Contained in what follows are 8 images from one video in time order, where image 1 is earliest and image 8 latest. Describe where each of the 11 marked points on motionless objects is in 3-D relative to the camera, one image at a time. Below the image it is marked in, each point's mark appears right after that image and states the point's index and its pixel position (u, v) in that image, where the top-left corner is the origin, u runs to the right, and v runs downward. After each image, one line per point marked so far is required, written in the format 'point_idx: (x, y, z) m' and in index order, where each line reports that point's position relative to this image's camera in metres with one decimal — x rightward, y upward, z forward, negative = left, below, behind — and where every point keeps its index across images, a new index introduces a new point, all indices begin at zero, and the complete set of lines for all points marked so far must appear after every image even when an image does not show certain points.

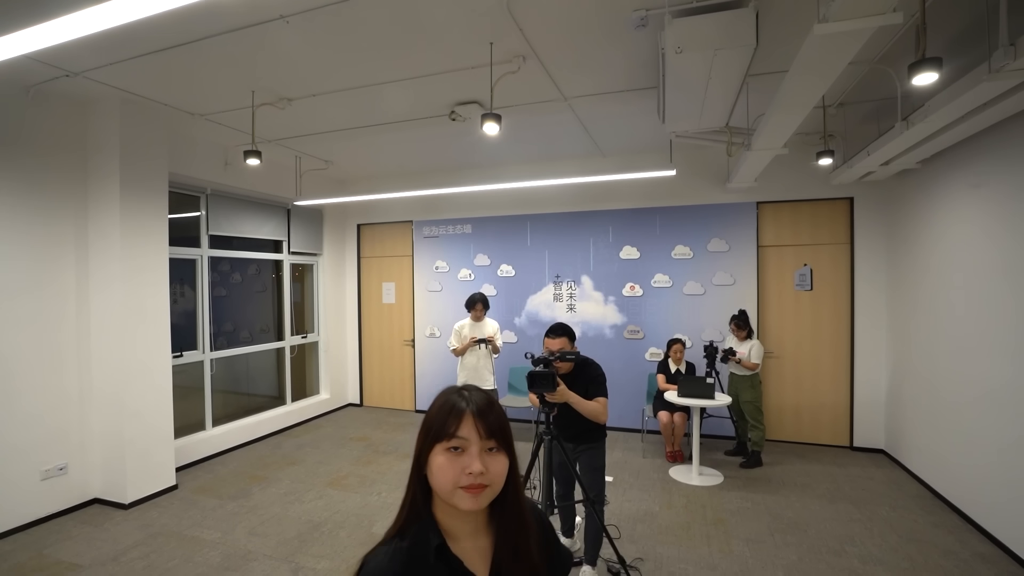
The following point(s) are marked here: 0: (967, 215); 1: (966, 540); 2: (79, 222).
0: (+3.2, +0.5, +3.2) m
1: (+2.9, -1.6, +2.9) m
2: (-3.3, +0.5, +3.4) m
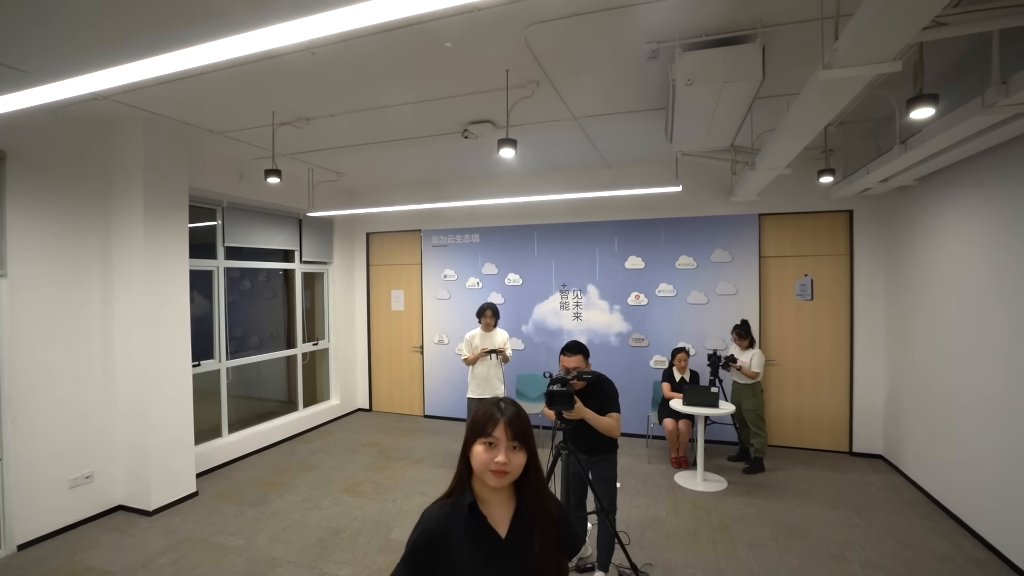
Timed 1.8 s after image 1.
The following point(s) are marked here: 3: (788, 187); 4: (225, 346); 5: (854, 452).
0: (+3.3, +0.4, +3.3) m
1: (+3.0, -1.7, +3.1) m
2: (-3.2, +0.4, +3.5) m
3: (+2.8, +1.0, +4.6) m
4: (-2.9, -0.6, +4.6) m
5: (+3.4, -1.6, +4.5) m
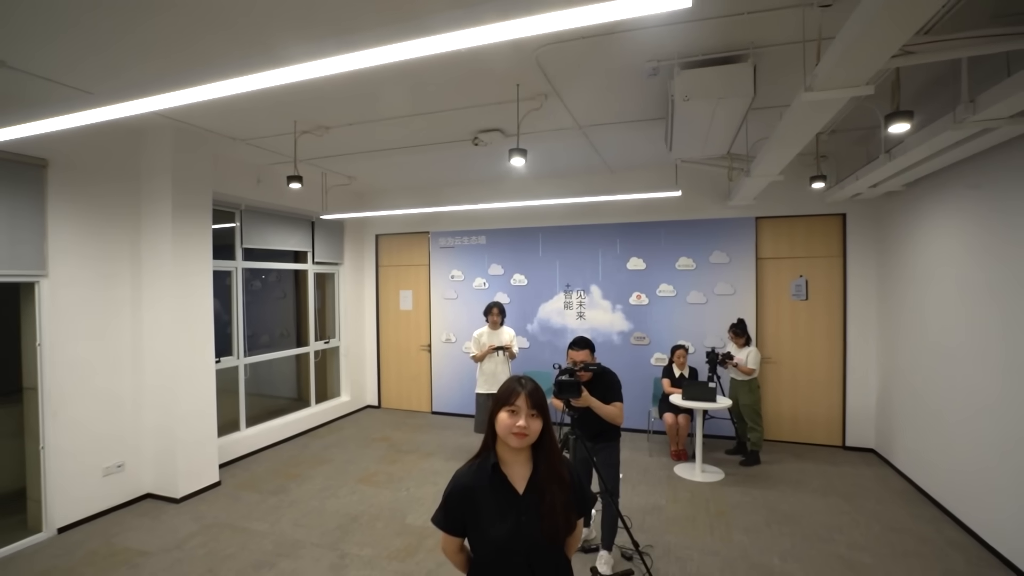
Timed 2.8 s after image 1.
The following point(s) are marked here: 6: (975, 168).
0: (+3.3, +0.4, +3.5) m
1: (+3.1, -1.7, +3.2) m
2: (-3.1, +0.4, +3.7) m
3: (+2.9, +1.0, +4.8) m
4: (-2.8, -0.6, +4.8) m
5: (+3.5, -1.6, +4.7) m
6: (+3.2, +0.8, +3.1) m
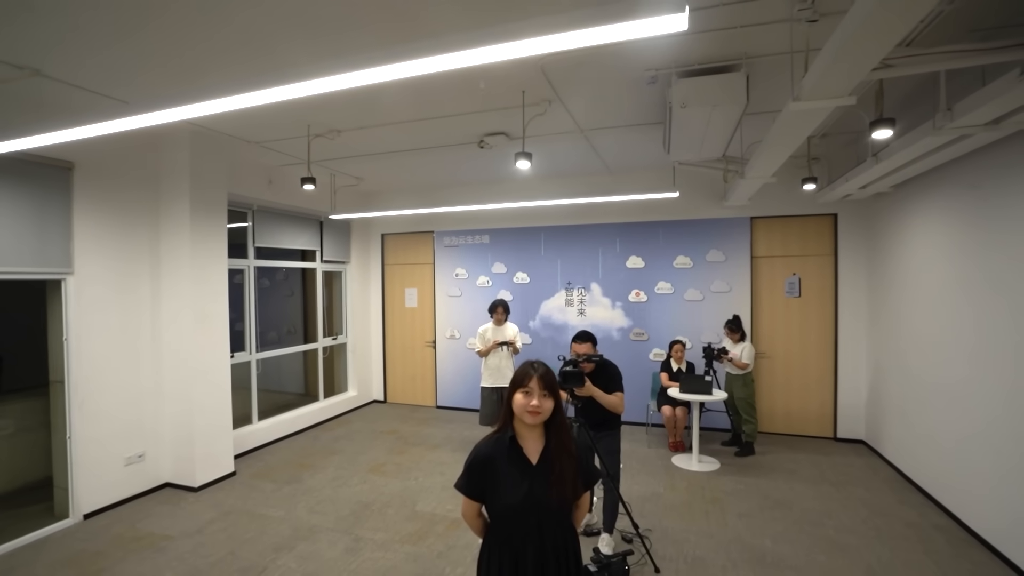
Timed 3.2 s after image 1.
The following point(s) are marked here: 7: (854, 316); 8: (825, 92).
0: (+3.4, +0.4, +3.7) m
1: (+3.1, -1.7, +3.4) m
2: (-3.1, +0.4, +3.9) m
3: (+2.9, +1.1, +5.0) m
4: (-2.8, -0.6, +4.9) m
5: (+3.5, -1.6, +4.9) m
6: (+3.2, +0.8, +3.3) m
7: (+3.7, -0.3, +4.8) m
8: (+1.4, +0.9, +2.1) m
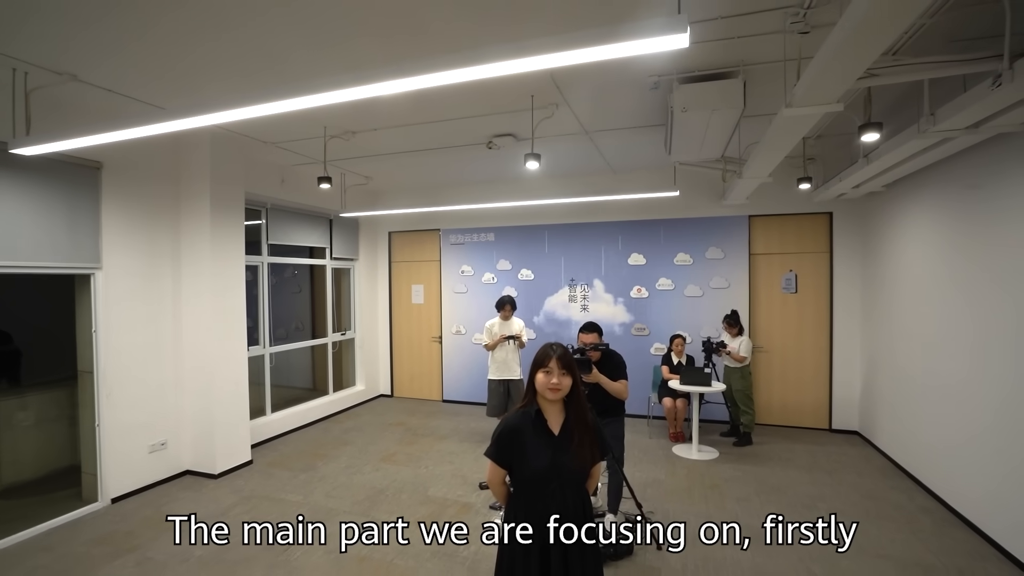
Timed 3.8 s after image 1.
0: (+3.4, +0.5, +3.8) m
1: (+3.2, -1.7, +3.6) m
2: (-3.0, +0.5, +4.0) m
3: (+3.0, +1.1, +5.2) m
4: (-2.7, -0.5, +5.1) m
5: (+3.6, -1.6, +5.1) m
6: (+3.3, +0.9, +3.5) m
7: (+3.7, -0.3, +5.0) m
8: (+1.5, +1.0, +2.3) m
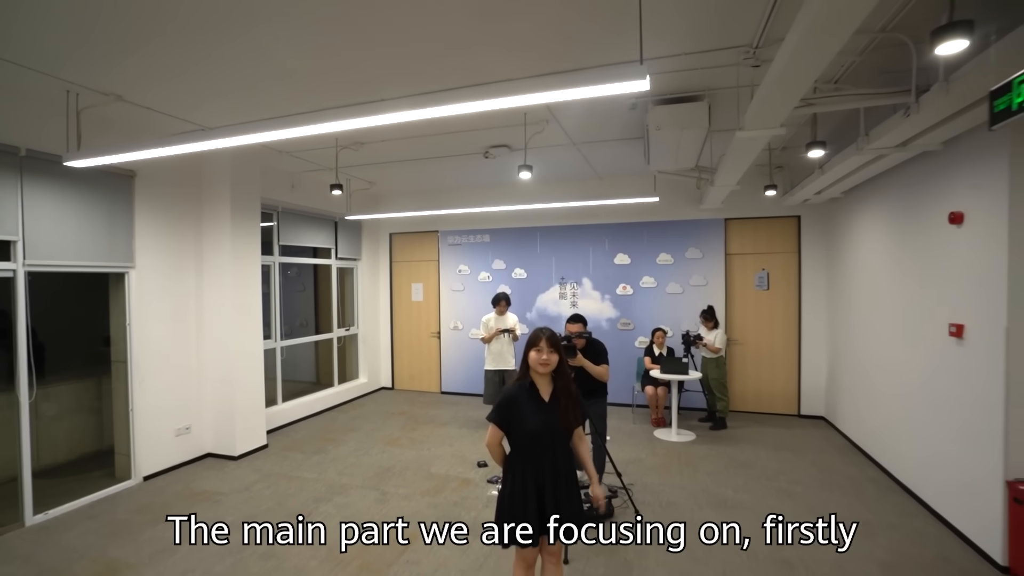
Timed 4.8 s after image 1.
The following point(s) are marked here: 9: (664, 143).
0: (+3.4, +0.5, +4.3) m
1: (+3.1, -1.6, +4.0) m
2: (-3.1, +0.5, +4.4) m
3: (+2.9, +1.1, +5.6) m
4: (-2.8, -0.5, +5.4) m
5: (+3.5, -1.5, +5.5) m
6: (+3.2, +0.9, +3.9) m
7: (+3.7, -0.2, +5.5) m
8: (+1.5, +1.0, +2.7) m
9: (+1.2, +1.2, +3.7) m
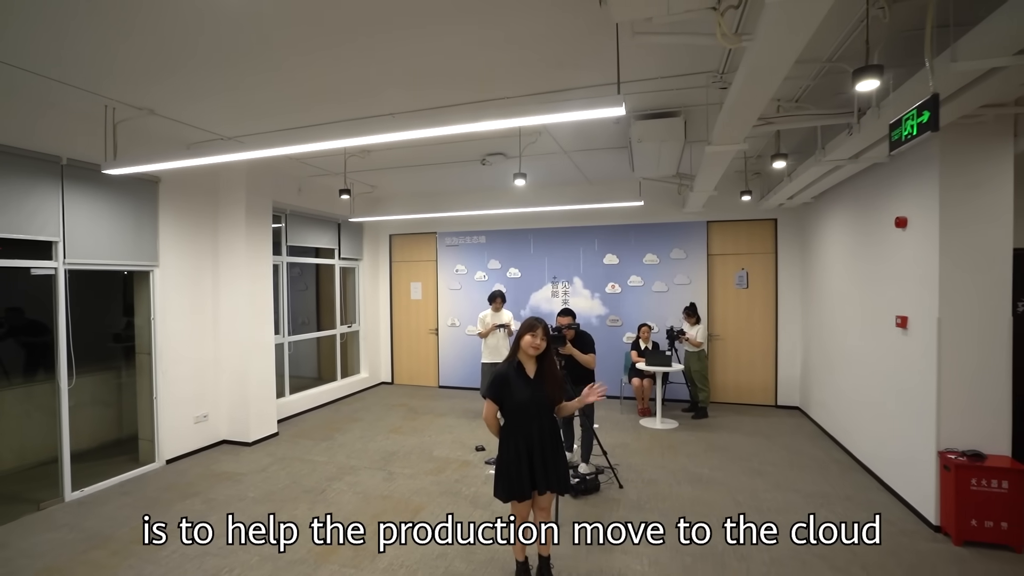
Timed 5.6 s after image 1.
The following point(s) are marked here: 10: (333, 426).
0: (+3.3, +0.5, +4.7) m
1: (+3.1, -1.6, +4.4) m
2: (-3.1, +0.5, +4.7) m
3: (+2.9, +1.2, +6.0) m
4: (-2.9, -0.5, +5.7) m
5: (+3.5, -1.5, +5.9) m
6: (+3.2, +0.9, +4.3) m
7: (+3.6, -0.2, +5.9) m
8: (+1.5, +1.0, +3.1) m
9: (+1.2, +1.2, +4.1) m
10: (-2.1, -1.6, +5.3) m
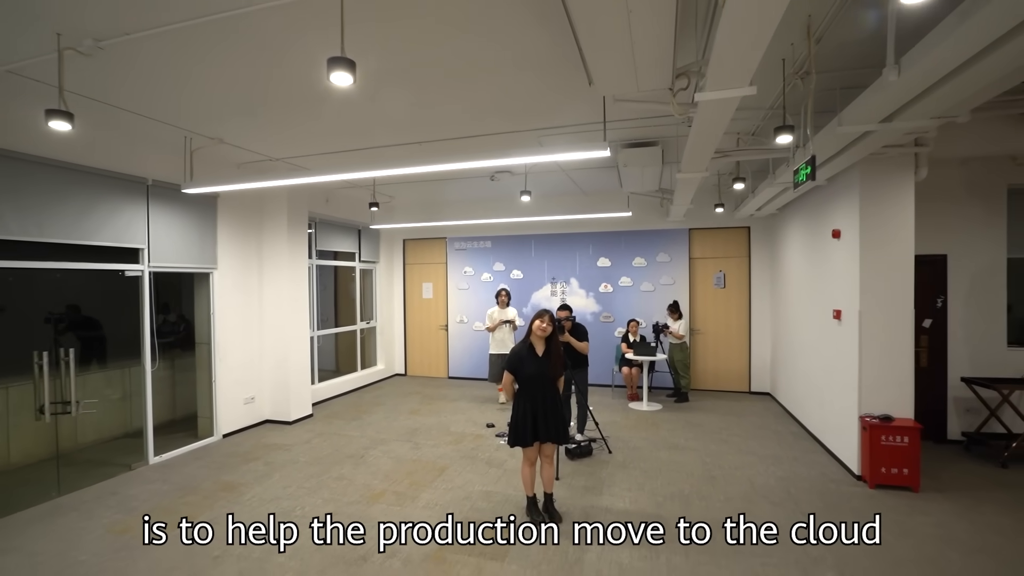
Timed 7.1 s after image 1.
0: (+3.4, +0.5, +5.5) m
1: (+3.2, -1.6, +5.2) m
2: (-3.0, +0.5, +5.4) m
3: (+2.9, +1.2, +6.8) m
4: (-2.8, -0.5, +6.5) m
5: (+3.5, -1.5, +6.7) m
6: (+3.3, +1.0, +5.1) m
7: (+3.7, -0.2, +6.6) m
8: (+1.5, +1.0, +3.8) m
9: (+1.3, +1.2, +4.8) m
10: (-2.1, -1.6, +6.0) m
